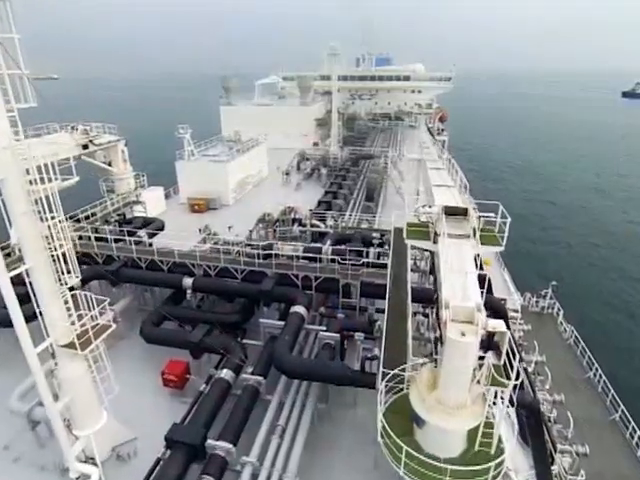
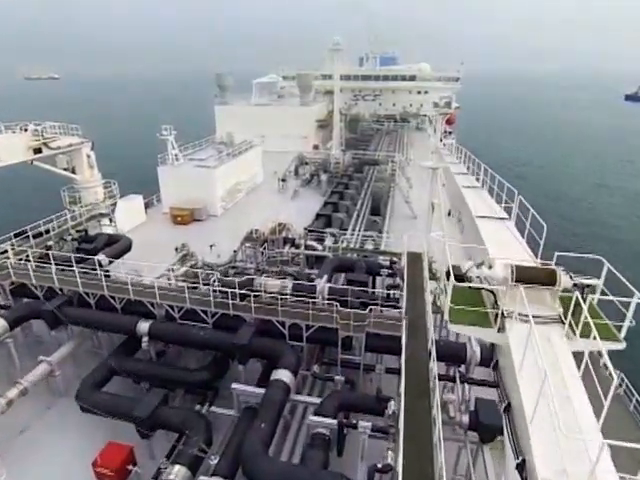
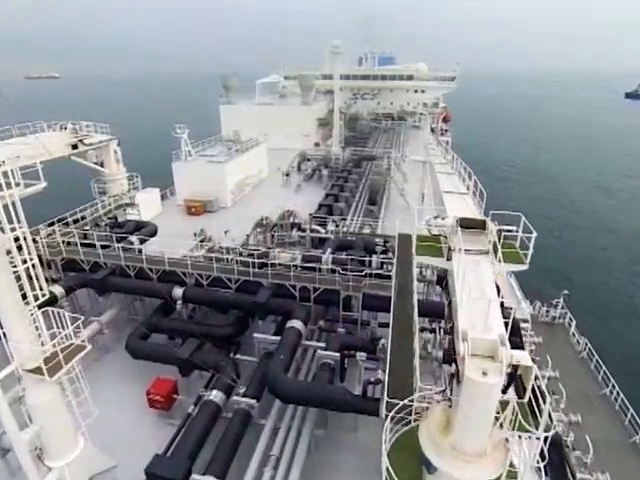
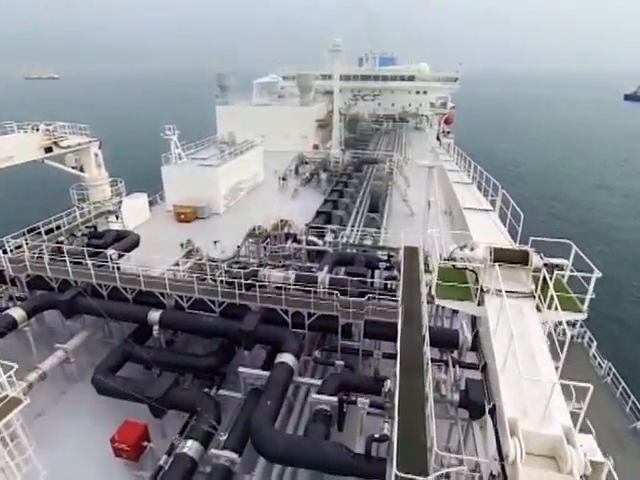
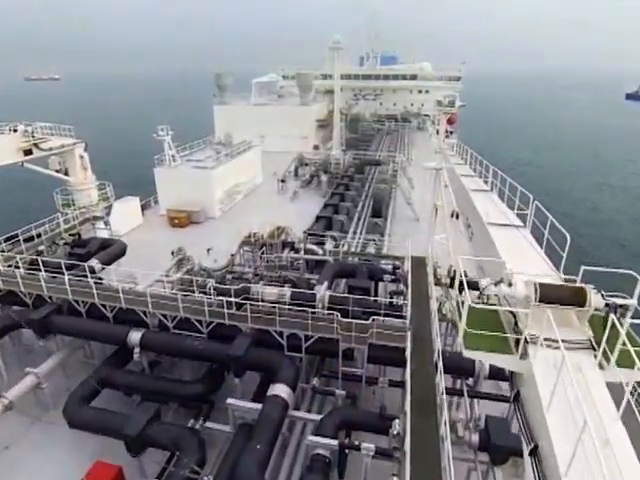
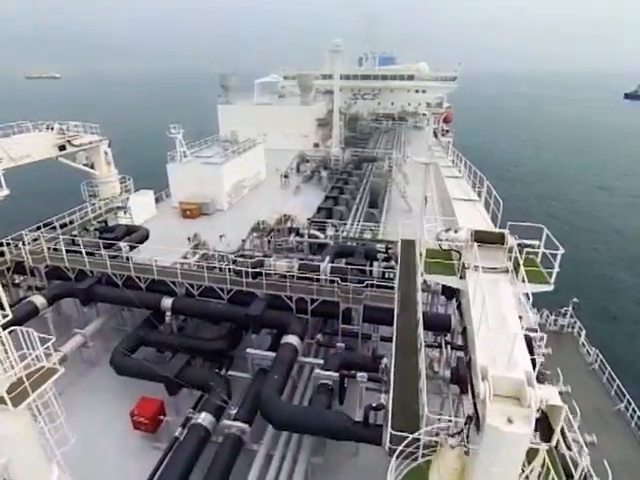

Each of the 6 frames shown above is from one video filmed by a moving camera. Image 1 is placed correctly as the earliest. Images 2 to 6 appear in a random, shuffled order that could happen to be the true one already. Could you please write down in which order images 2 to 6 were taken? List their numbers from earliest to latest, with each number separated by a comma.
3, 6, 4, 2, 5
